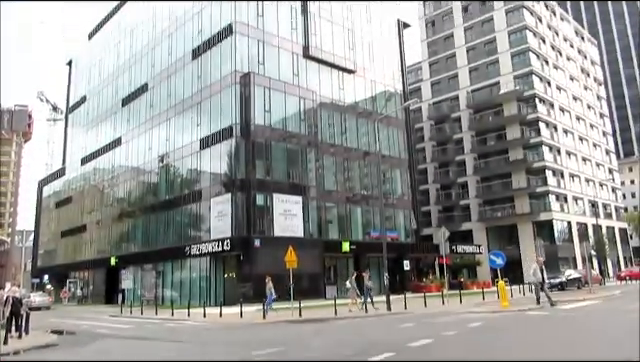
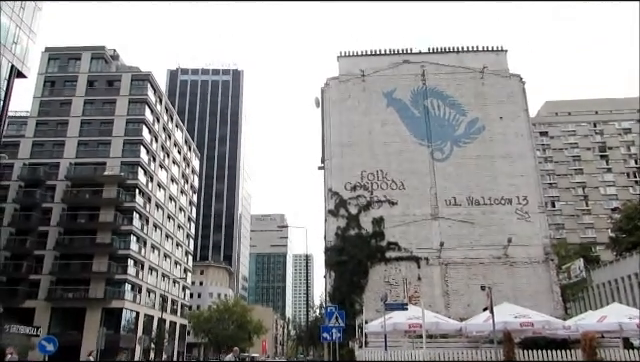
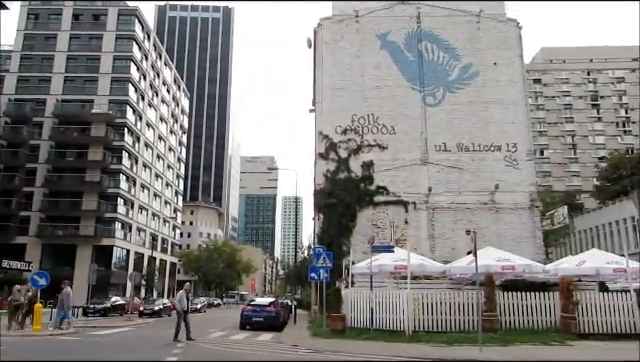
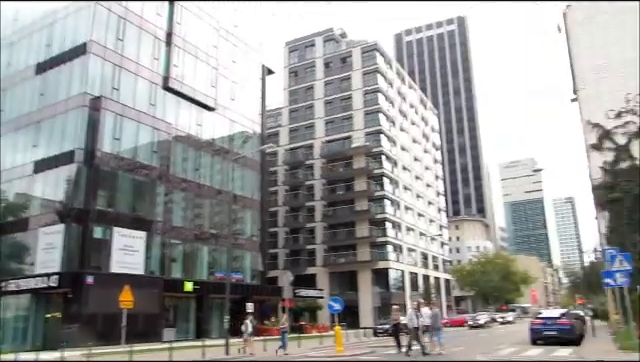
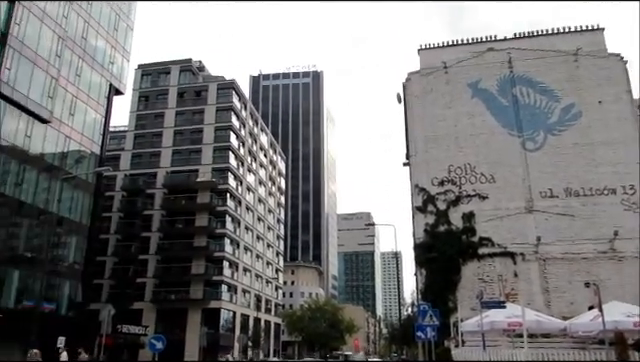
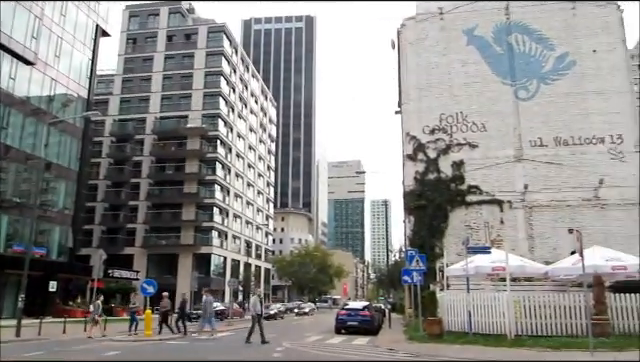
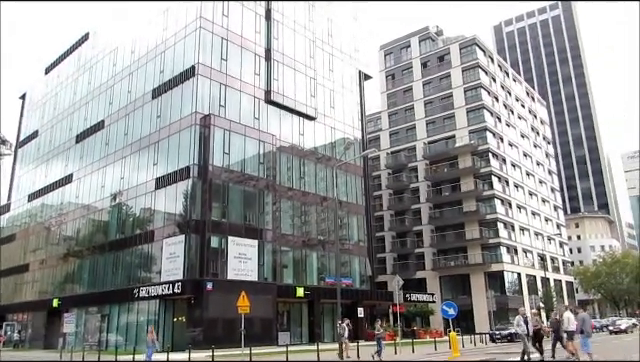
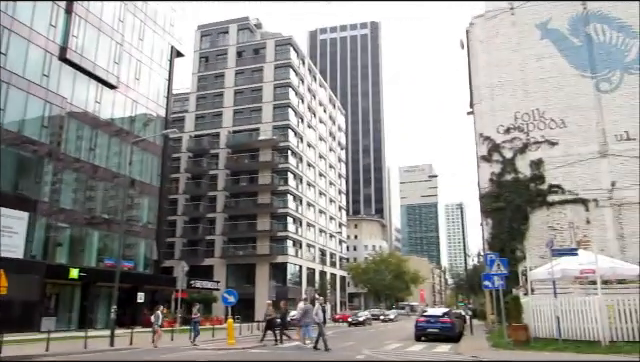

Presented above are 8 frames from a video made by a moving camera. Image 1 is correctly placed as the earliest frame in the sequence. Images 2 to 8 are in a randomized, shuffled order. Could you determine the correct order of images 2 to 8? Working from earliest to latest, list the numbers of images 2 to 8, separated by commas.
7, 4, 8, 6, 3, 2, 5
